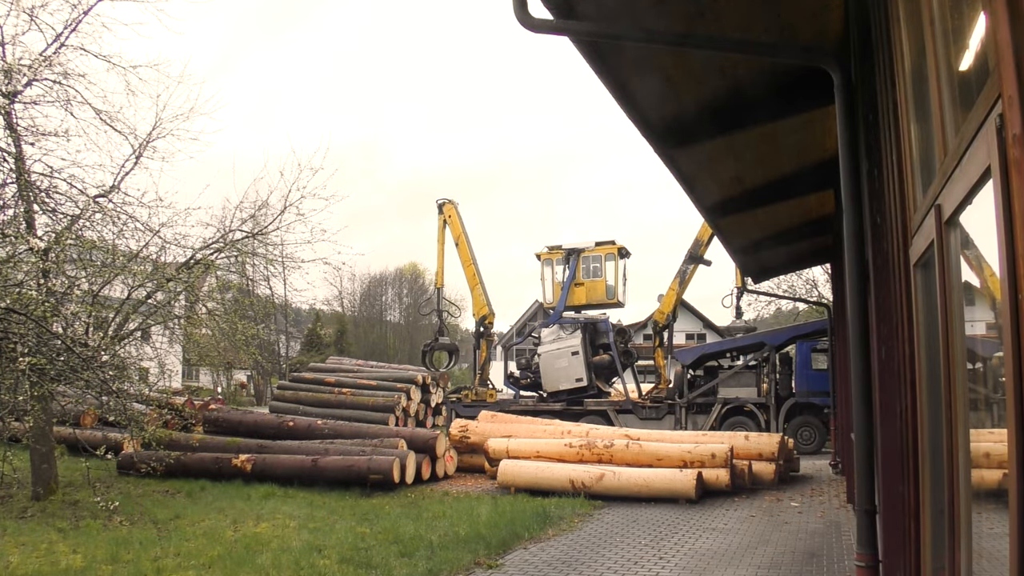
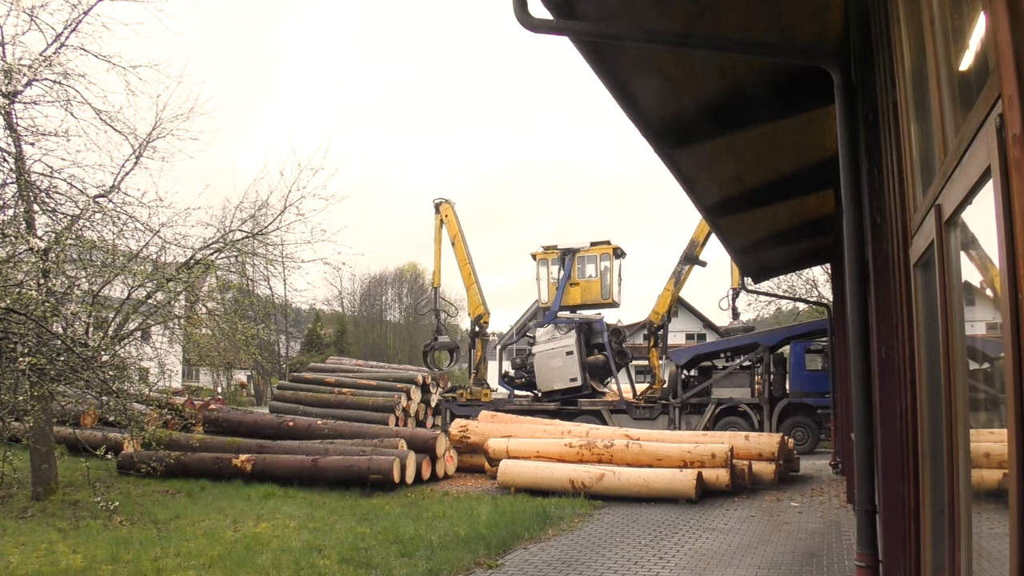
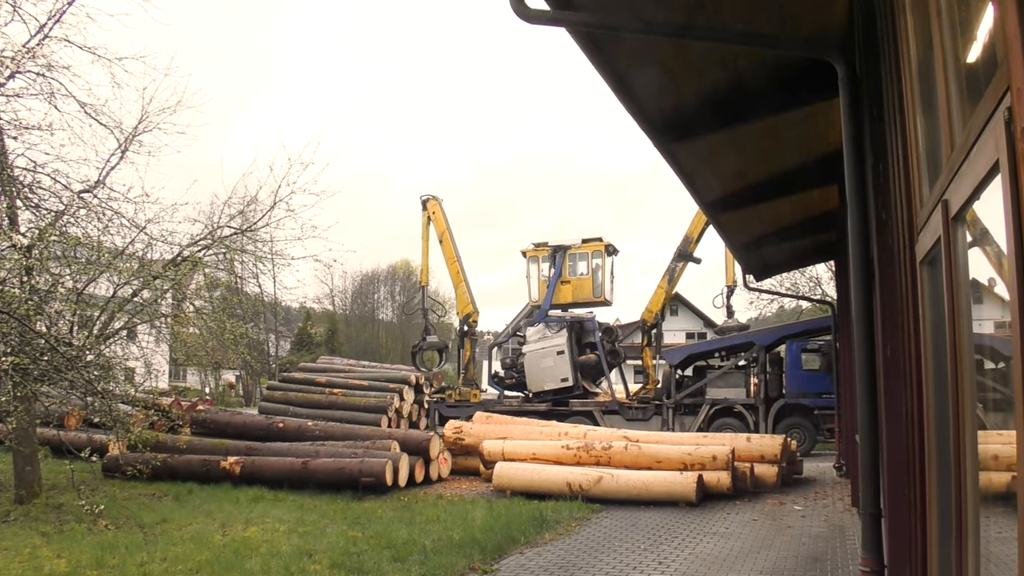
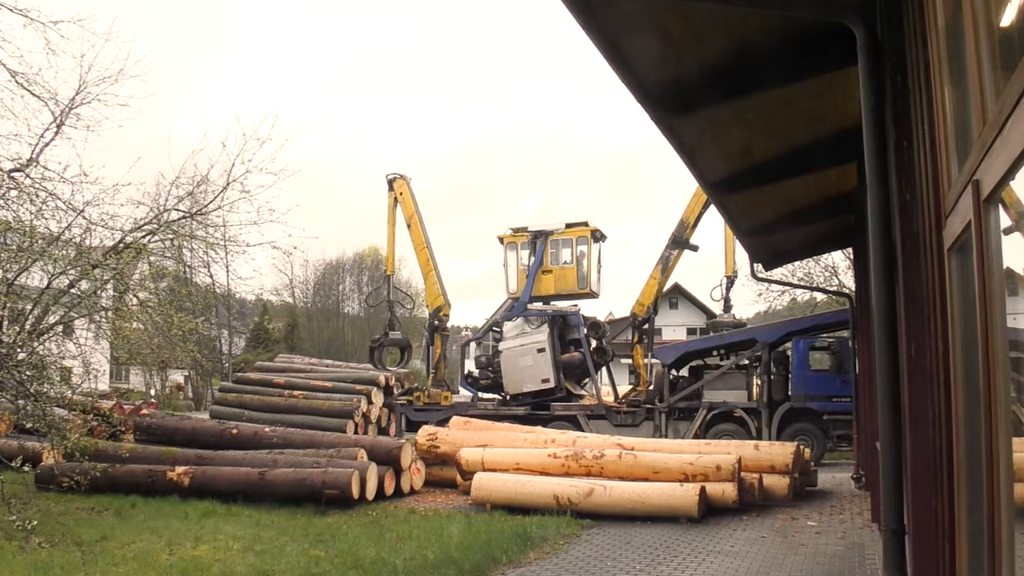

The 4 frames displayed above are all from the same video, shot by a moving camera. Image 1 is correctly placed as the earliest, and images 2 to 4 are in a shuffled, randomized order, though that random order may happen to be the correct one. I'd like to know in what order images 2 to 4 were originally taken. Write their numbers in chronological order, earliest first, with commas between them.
2, 3, 4
